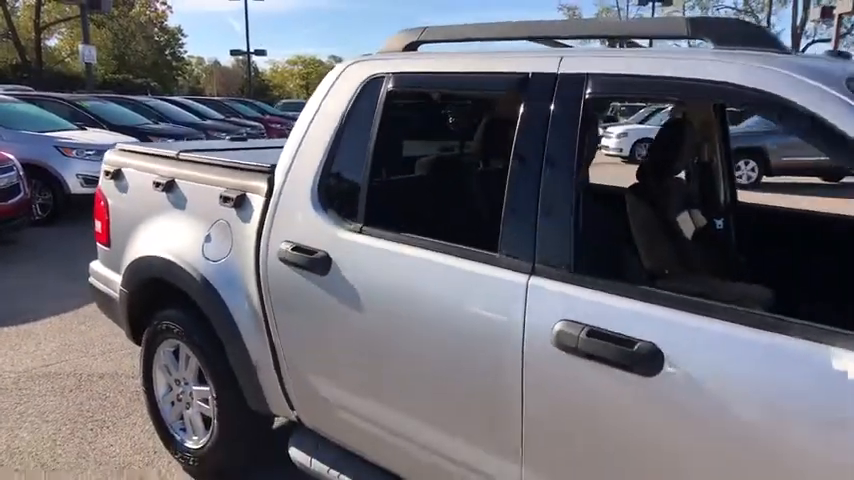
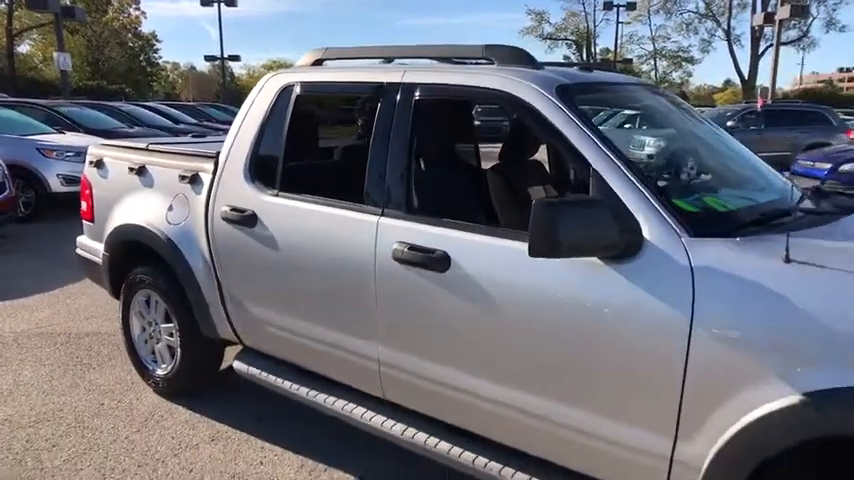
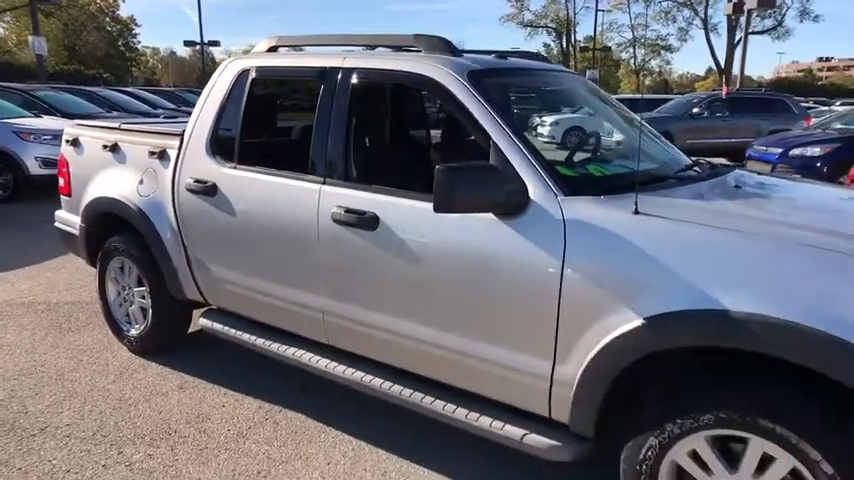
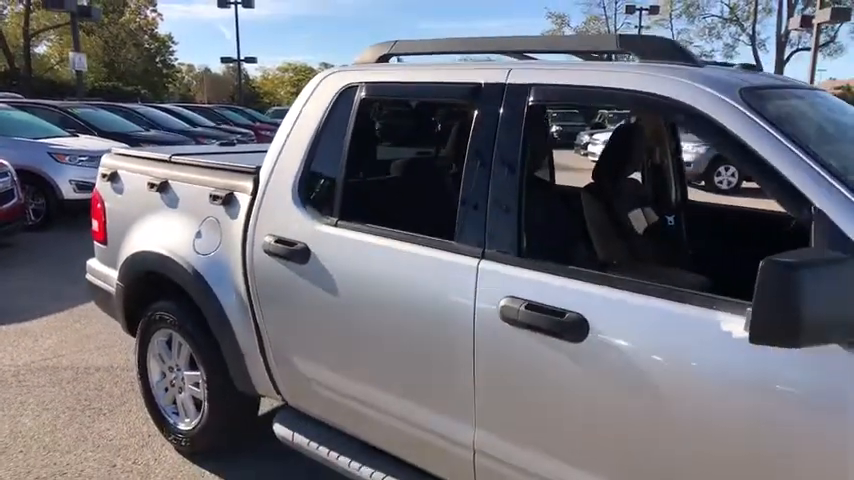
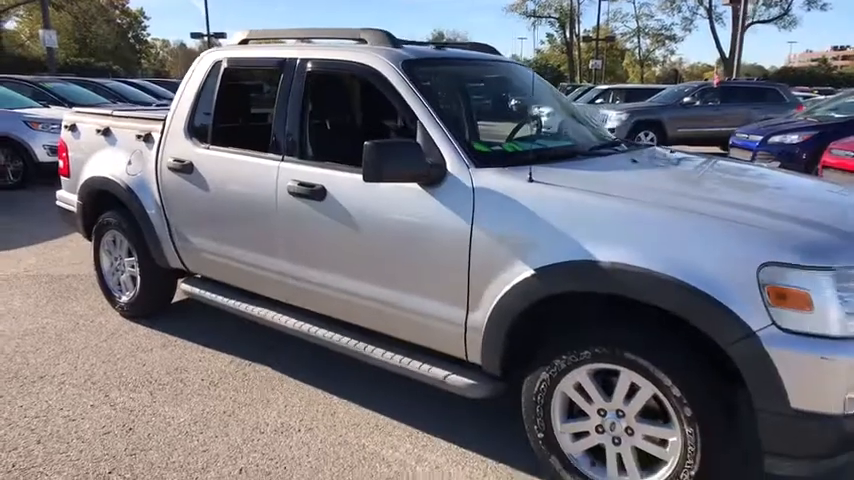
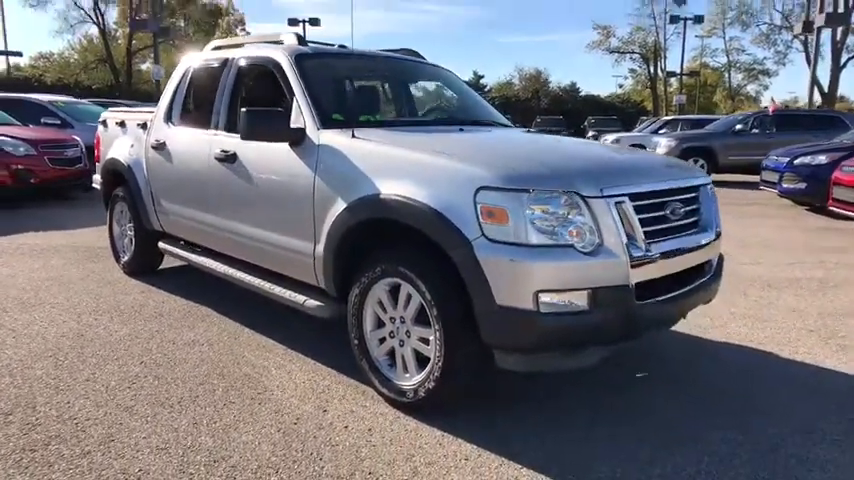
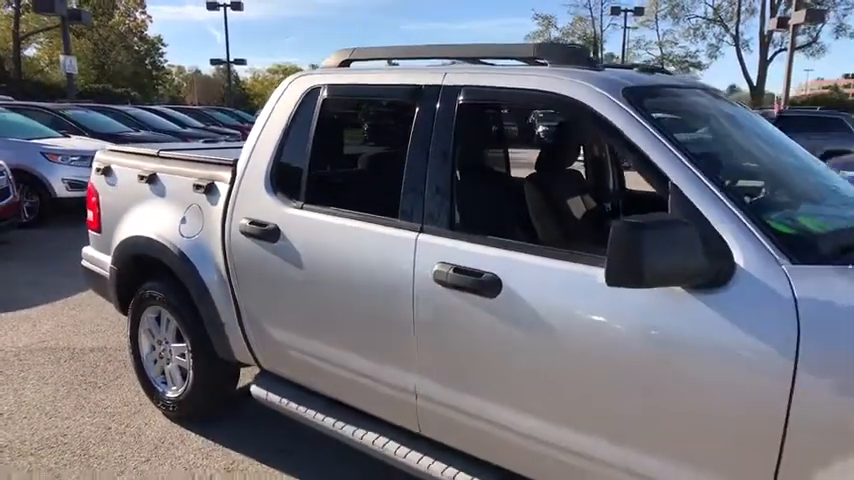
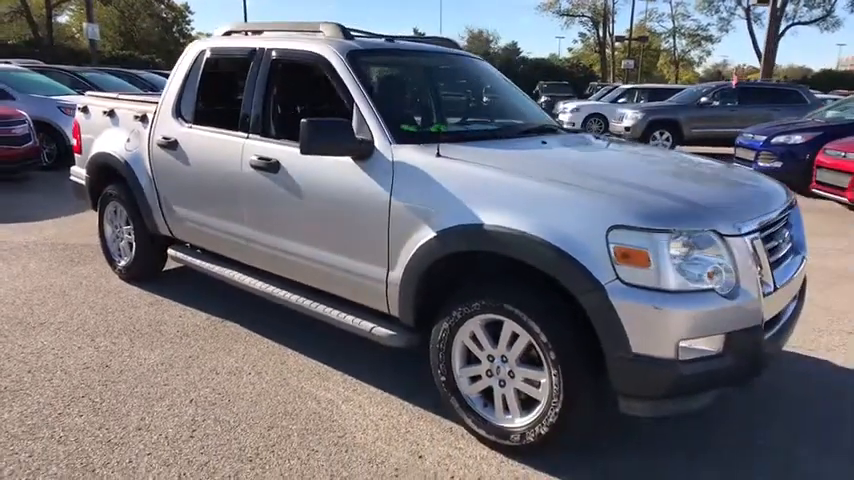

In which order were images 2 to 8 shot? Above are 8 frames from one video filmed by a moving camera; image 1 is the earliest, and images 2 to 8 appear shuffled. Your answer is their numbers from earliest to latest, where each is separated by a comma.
4, 7, 2, 3, 5, 8, 6
